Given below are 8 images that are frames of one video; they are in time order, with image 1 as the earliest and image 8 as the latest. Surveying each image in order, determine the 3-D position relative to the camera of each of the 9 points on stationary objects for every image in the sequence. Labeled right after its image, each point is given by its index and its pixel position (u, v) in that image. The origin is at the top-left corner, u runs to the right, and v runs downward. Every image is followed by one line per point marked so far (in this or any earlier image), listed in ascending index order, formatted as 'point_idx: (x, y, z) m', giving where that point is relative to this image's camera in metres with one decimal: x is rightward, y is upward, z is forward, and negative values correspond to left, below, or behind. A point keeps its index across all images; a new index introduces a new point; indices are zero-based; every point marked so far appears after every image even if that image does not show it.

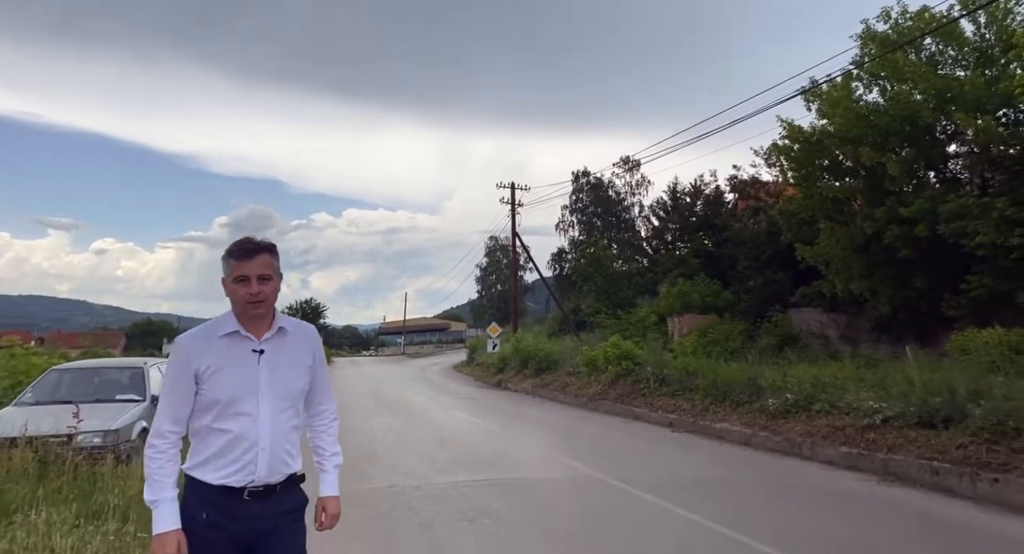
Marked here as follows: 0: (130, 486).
0: (-3.8, -2.1, +6.4) m
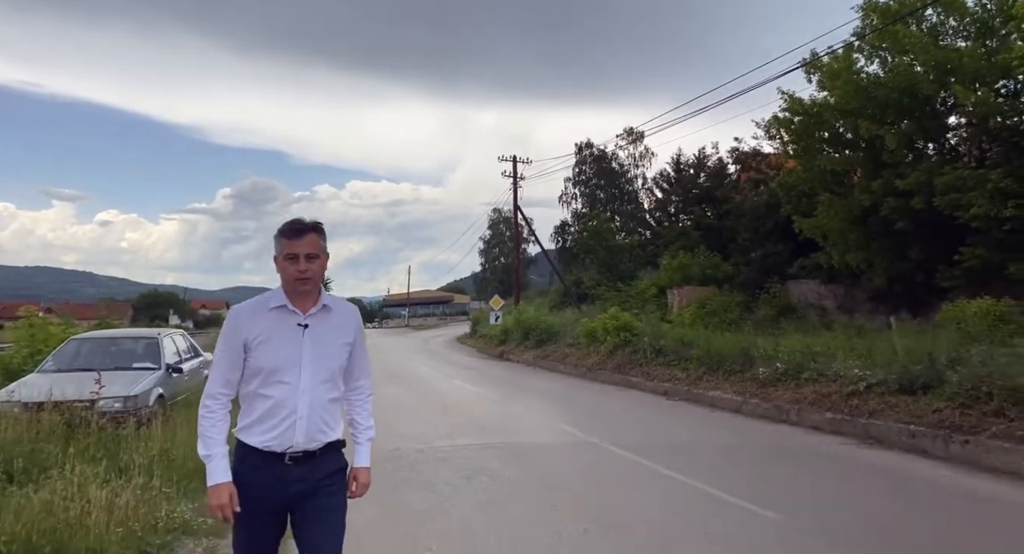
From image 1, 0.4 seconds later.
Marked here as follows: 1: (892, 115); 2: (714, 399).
0: (-3.9, -1.8, +6.8) m
1: (+11.4, +4.8, +19.0) m
2: (+4.1, -2.5, +12.8) m
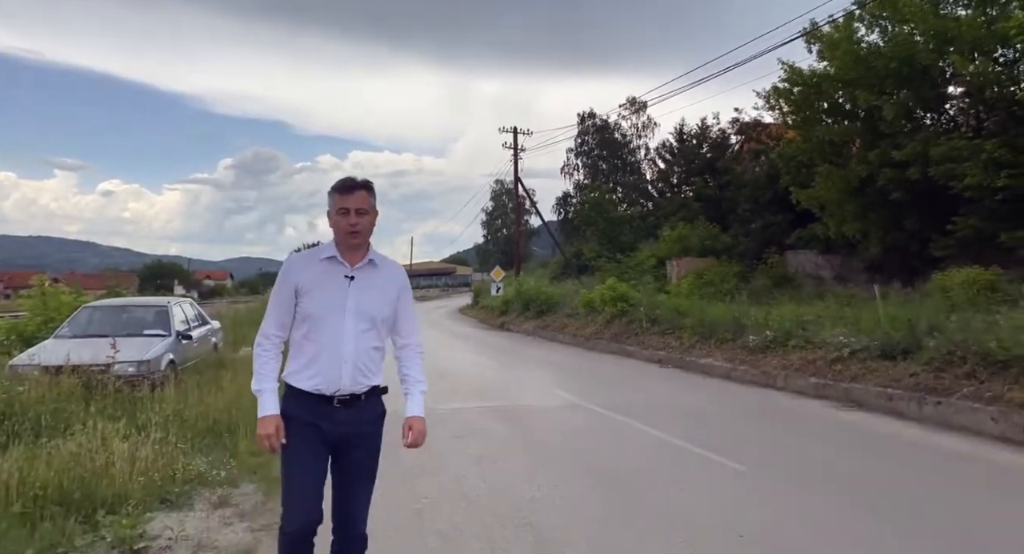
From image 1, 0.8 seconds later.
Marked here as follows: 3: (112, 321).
0: (-3.9, -1.5, +7.2) m
1: (+11.3, +5.7, +19.0) m
2: (+4.0, -1.9, +13.2) m
3: (-6.7, -0.7, +10.6) m
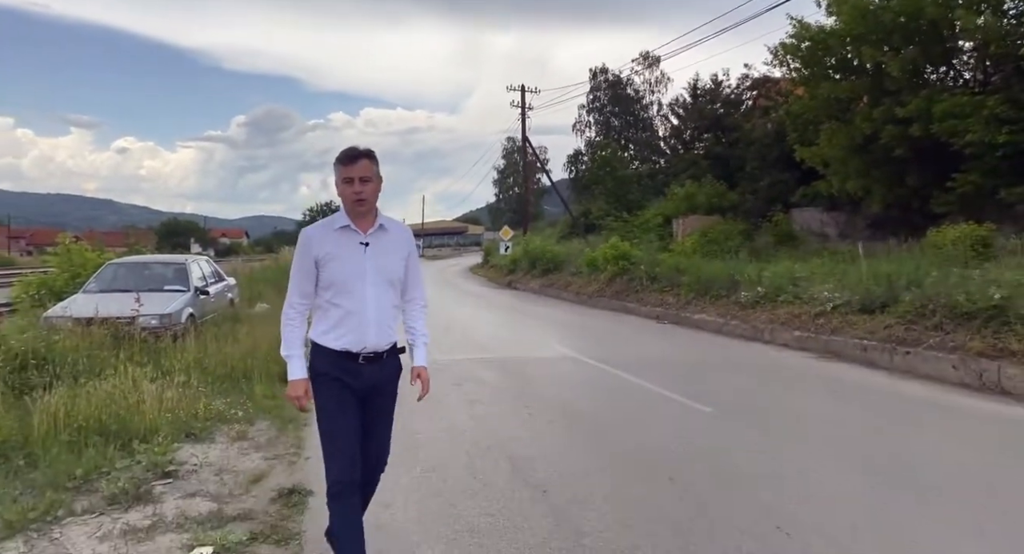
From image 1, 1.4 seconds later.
0: (-4.0, -1.0, +7.9) m
1: (+11.5, +7.0, +18.9) m
2: (+4.0, -0.9, +13.7) m
3: (-6.7, 0.0, +11.3) m
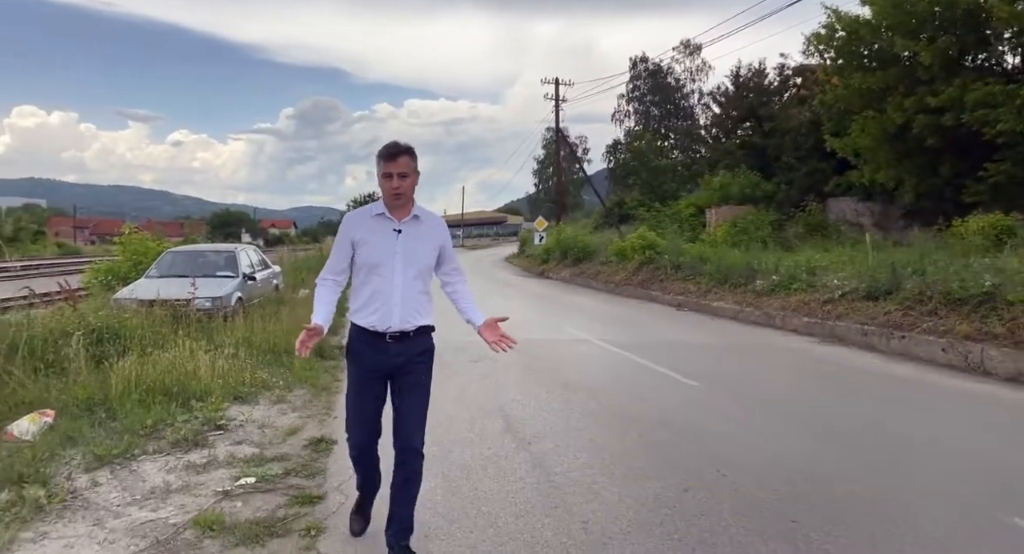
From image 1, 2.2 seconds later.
0: (-3.9, -0.8, +8.9) m
1: (+12.4, +7.3, +18.7) m
2: (+4.6, -0.7, +14.2) m
3: (-6.3, +0.2, +12.5) m
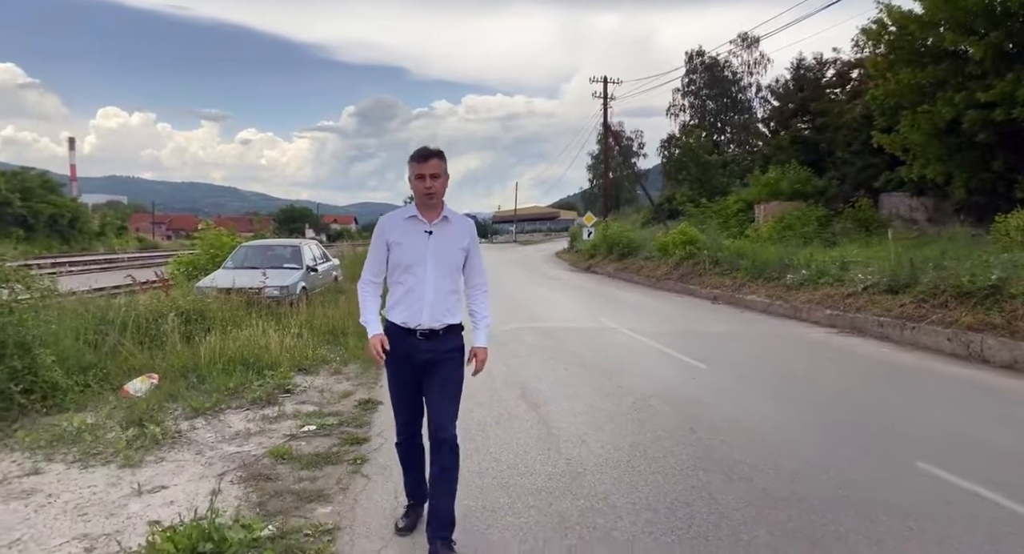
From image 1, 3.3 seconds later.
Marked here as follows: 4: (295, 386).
0: (-3.4, -0.6, +10.2) m
1: (+13.7, +7.4, +18.5) m
2: (+5.5, -0.6, +14.7) m
3: (-5.5, +0.4, +13.9) m
4: (-2.5, -1.2, +7.2) m
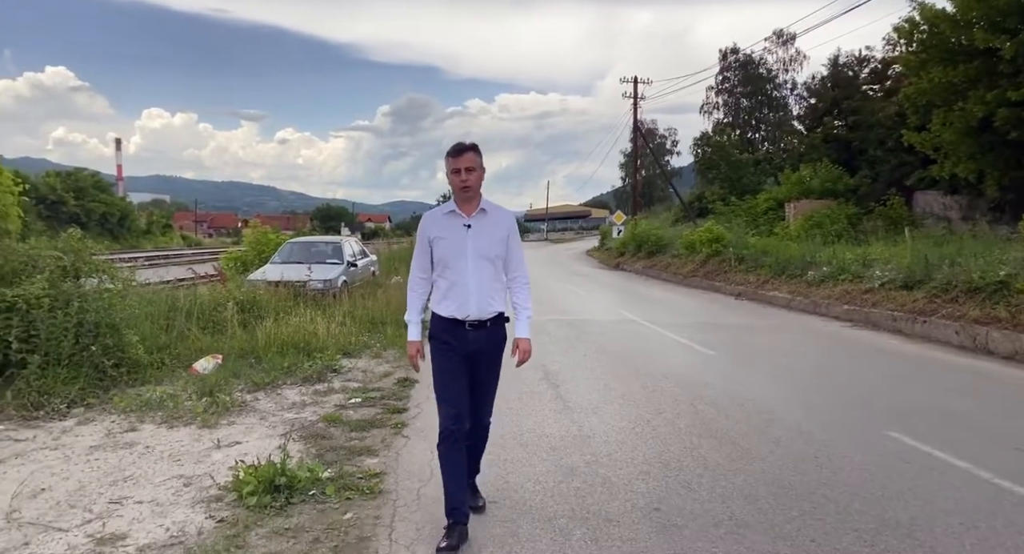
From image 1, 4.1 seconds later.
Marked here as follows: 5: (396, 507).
0: (-2.9, -0.5, +11.1) m
1: (+14.6, +7.4, +18.5) m
2: (+6.2, -0.5, +15.1) m
3: (-4.8, +0.6, +14.9) m
4: (-2.2, -1.1, +8.0) m
5: (-0.7, -1.4, +3.9) m
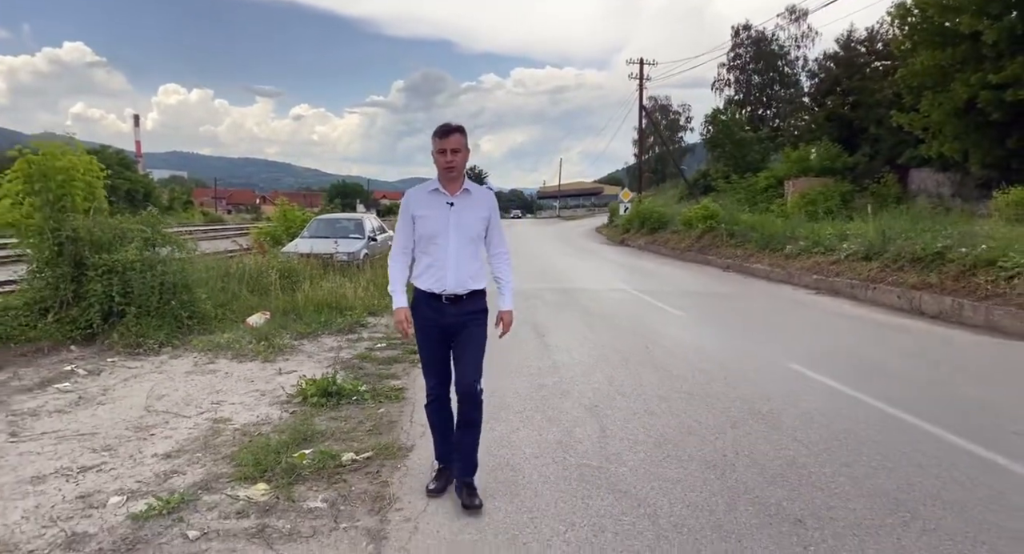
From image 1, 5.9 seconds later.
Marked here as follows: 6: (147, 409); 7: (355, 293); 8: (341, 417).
0: (-2.9, 0.0, +12.7) m
1: (+14.8, +8.2, +19.3) m
2: (+6.3, +0.2, +16.5) m
3: (-4.7, +1.3, +16.5) m
4: (-2.2, -0.7, +9.6) m
5: (-0.8, -1.1, +5.5) m
6: (-3.0, -1.1, +5.3) m
7: (-2.6, -0.3, +10.9) m
8: (-1.4, -1.1, +5.1) m
